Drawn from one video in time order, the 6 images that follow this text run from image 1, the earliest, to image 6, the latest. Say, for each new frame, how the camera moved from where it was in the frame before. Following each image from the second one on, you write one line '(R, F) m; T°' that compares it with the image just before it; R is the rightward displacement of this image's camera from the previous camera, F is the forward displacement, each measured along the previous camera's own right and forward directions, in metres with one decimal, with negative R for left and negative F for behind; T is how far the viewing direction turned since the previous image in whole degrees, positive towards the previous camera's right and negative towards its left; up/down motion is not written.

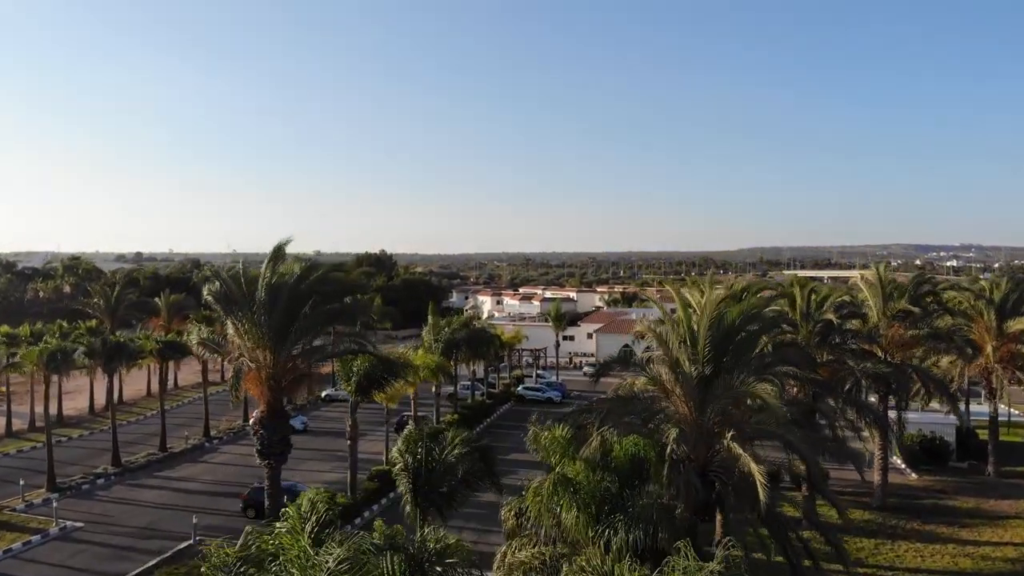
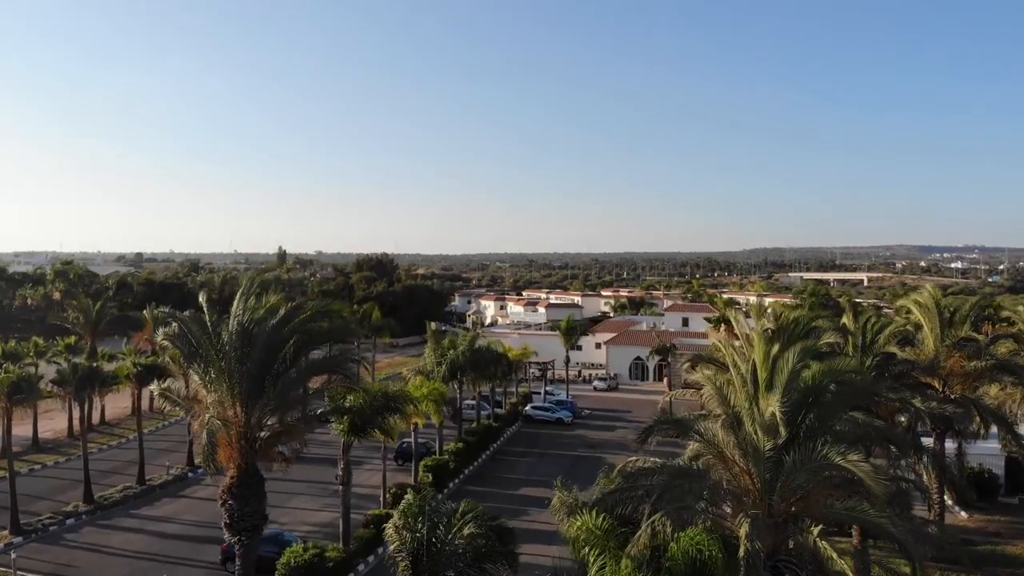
(-0.3, +2.2) m; 0°
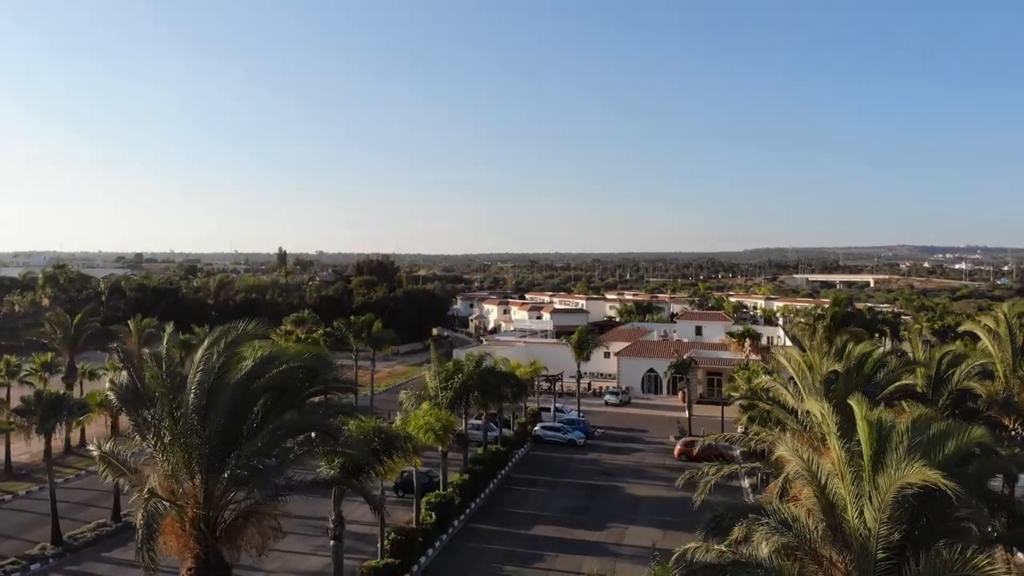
(-0.3, +2.2) m; 0°
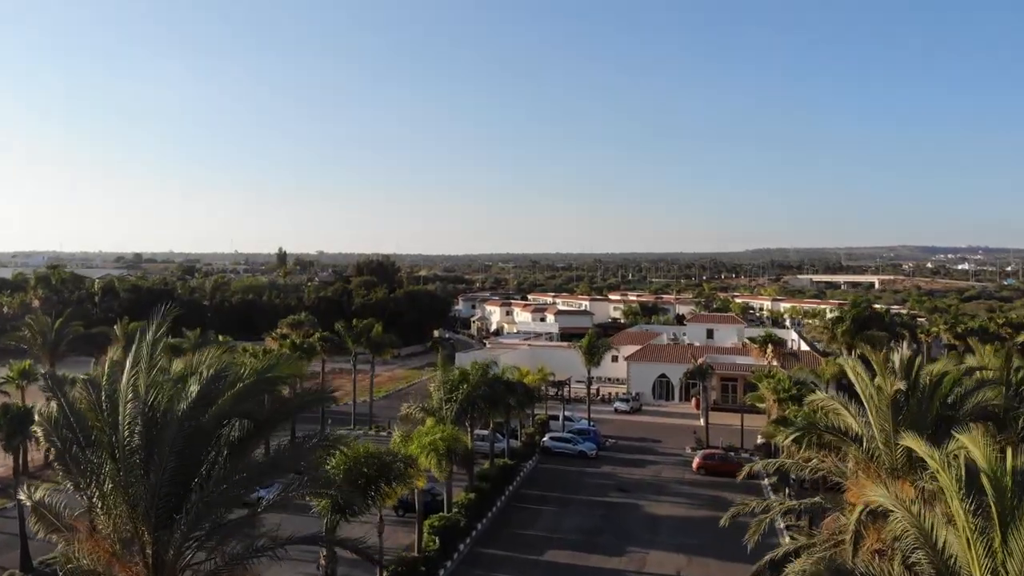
(-0.3, +1.7) m; 0°
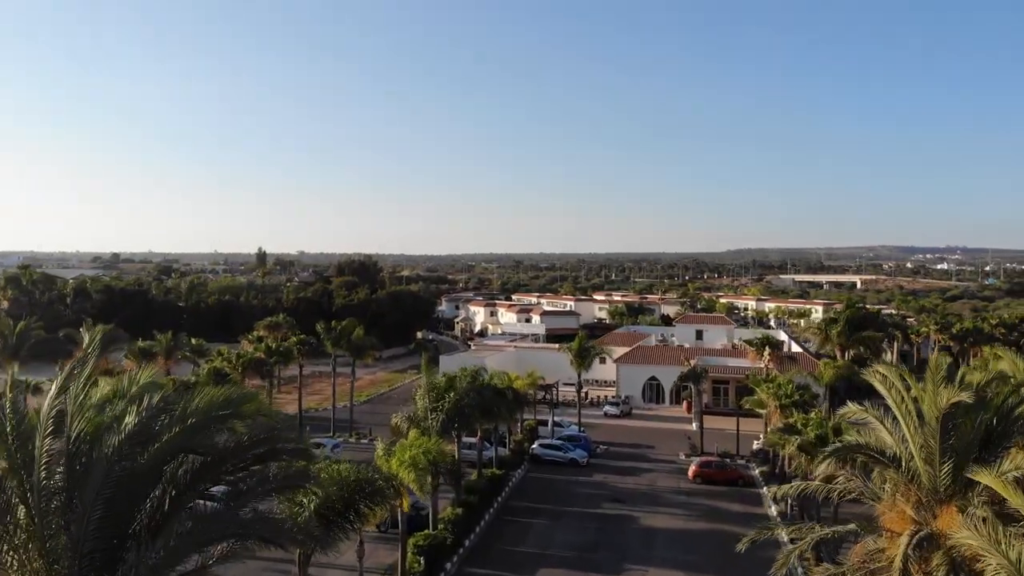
(-0.2, +1.3) m; +1°
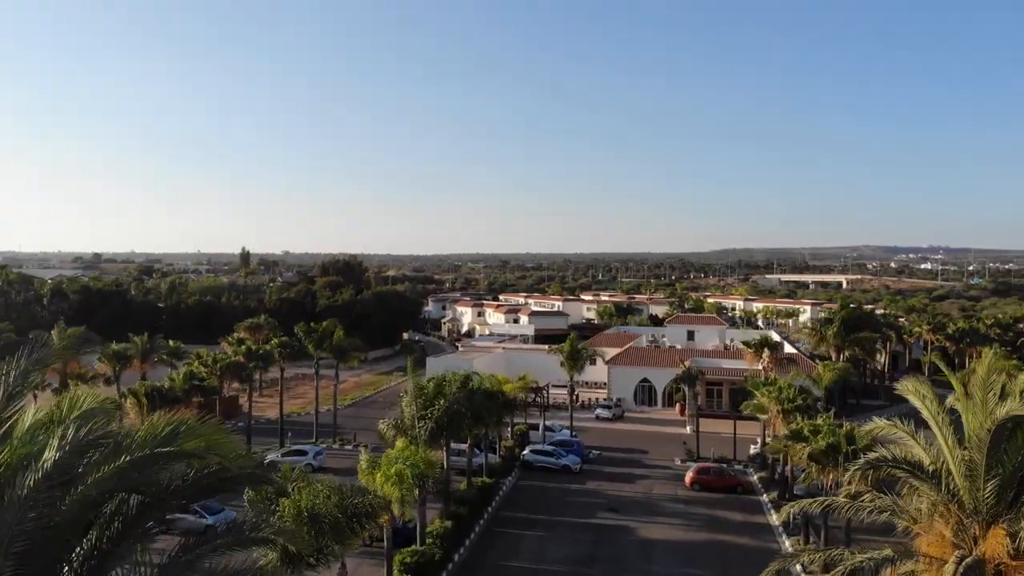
(-0.1, +1.0) m; +1°
